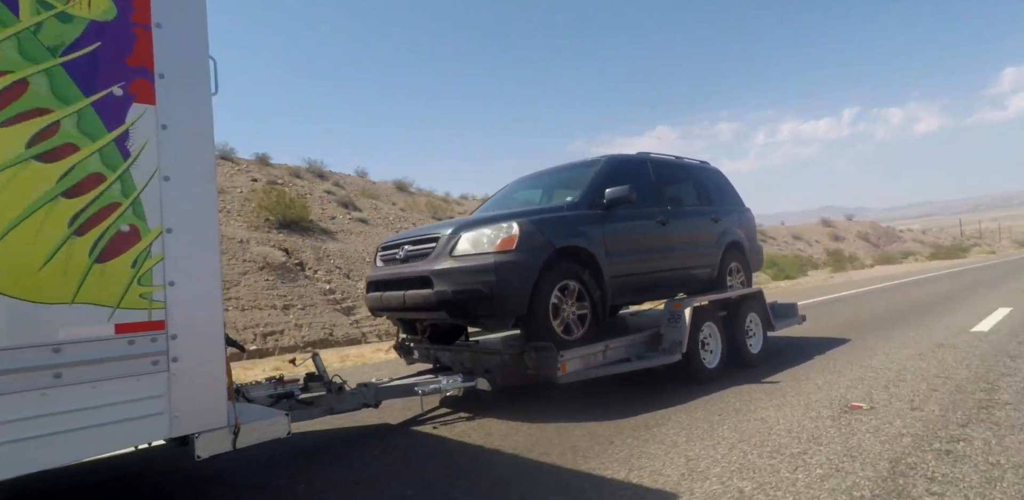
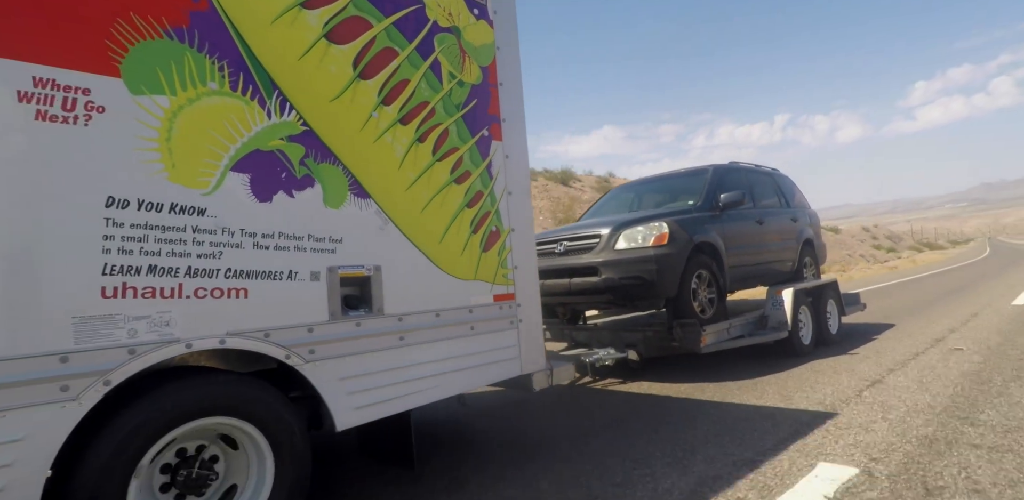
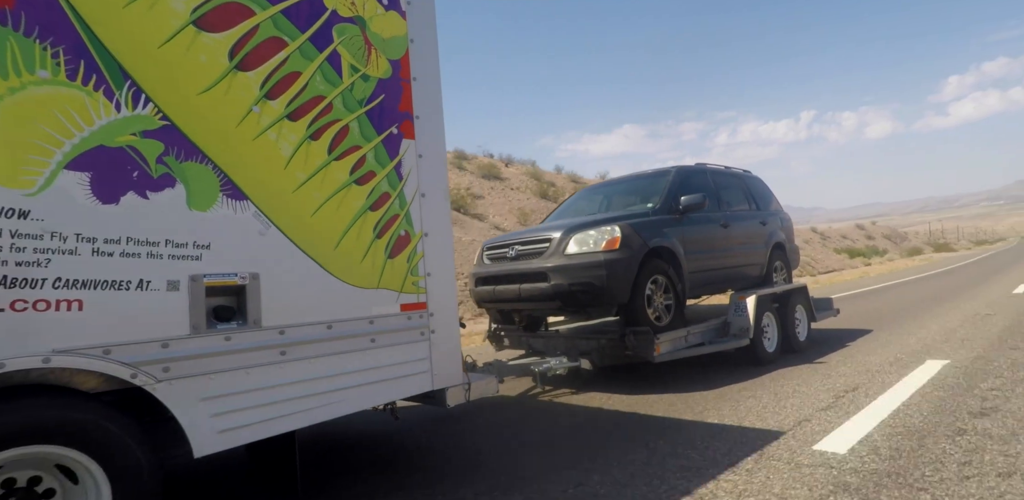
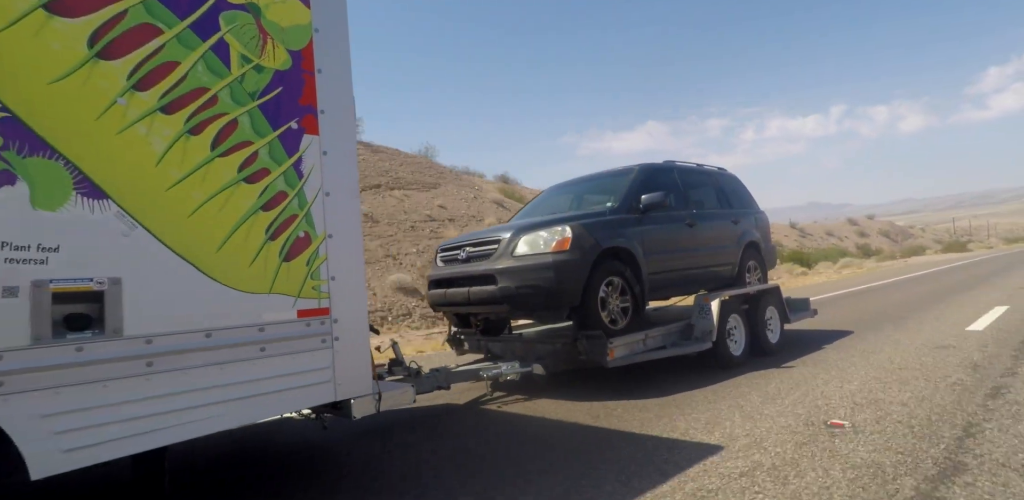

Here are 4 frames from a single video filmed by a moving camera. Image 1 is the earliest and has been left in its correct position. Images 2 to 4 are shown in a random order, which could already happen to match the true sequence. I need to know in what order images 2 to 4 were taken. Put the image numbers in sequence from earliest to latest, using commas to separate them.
4, 3, 2
